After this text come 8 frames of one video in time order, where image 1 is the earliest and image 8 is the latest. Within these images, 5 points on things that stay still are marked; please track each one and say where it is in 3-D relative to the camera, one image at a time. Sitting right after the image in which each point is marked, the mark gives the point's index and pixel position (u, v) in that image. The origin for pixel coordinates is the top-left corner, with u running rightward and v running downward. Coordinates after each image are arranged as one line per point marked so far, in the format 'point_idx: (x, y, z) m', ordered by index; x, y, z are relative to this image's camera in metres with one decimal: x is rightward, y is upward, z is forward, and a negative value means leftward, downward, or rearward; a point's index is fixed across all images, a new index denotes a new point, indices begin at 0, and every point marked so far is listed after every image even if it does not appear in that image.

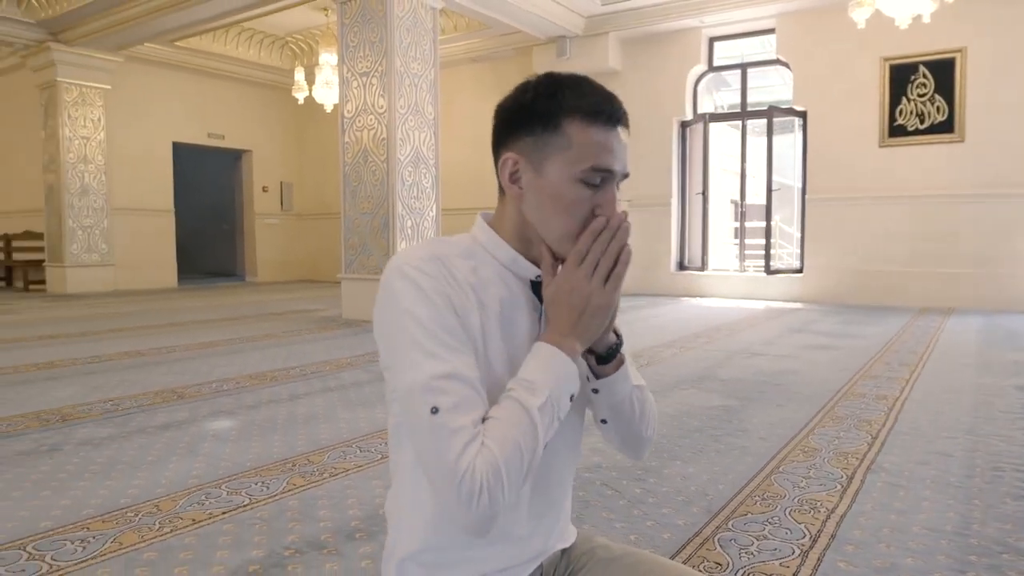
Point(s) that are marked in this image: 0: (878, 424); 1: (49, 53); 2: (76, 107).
0: (+1.3, -0.5, +2.6) m
1: (-5.5, +2.8, +8.7) m
2: (-5.3, +2.2, +8.9) m
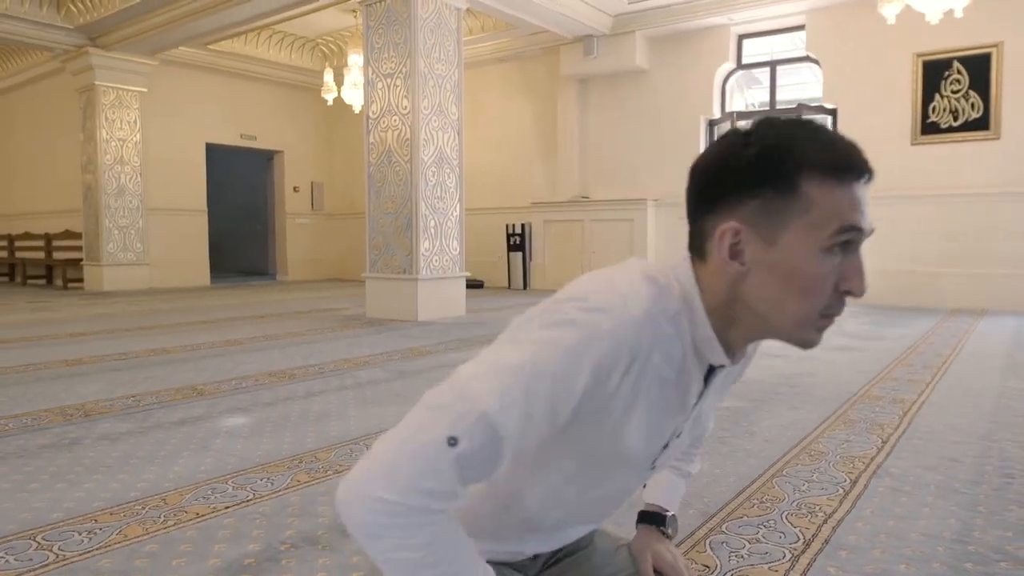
0: (+1.3, -0.5, +2.6) m
1: (-5.1, +2.8, +8.9) m
2: (-5.0, +2.2, +9.2) m
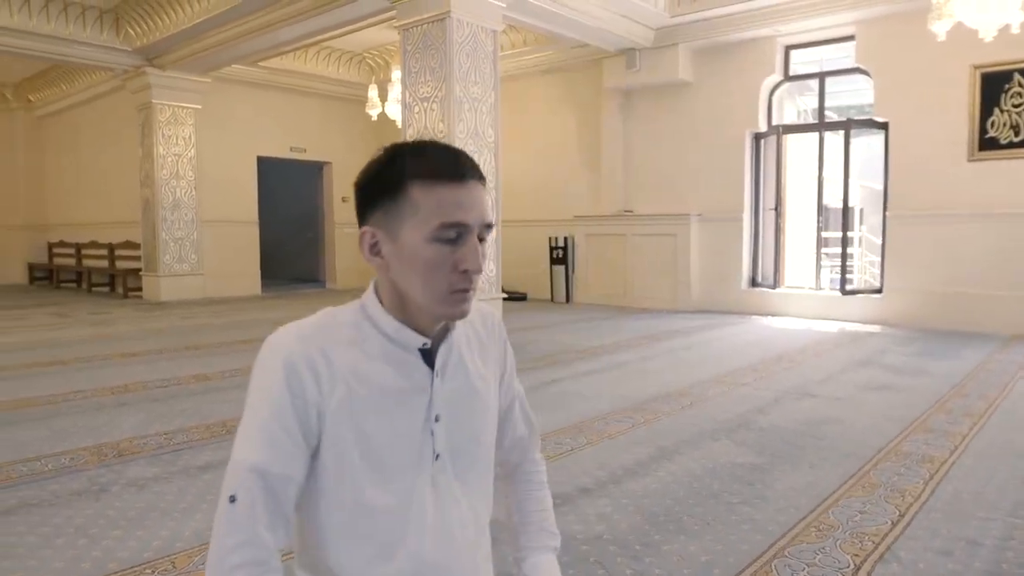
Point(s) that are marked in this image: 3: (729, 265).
0: (+1.3, -0.7, +2.5) m
1: (-4.6, +2.7, +9.3) m
2: (-4.4, +2.1, +9.5) m
3: (+2.4, +0.3, +8.2) m
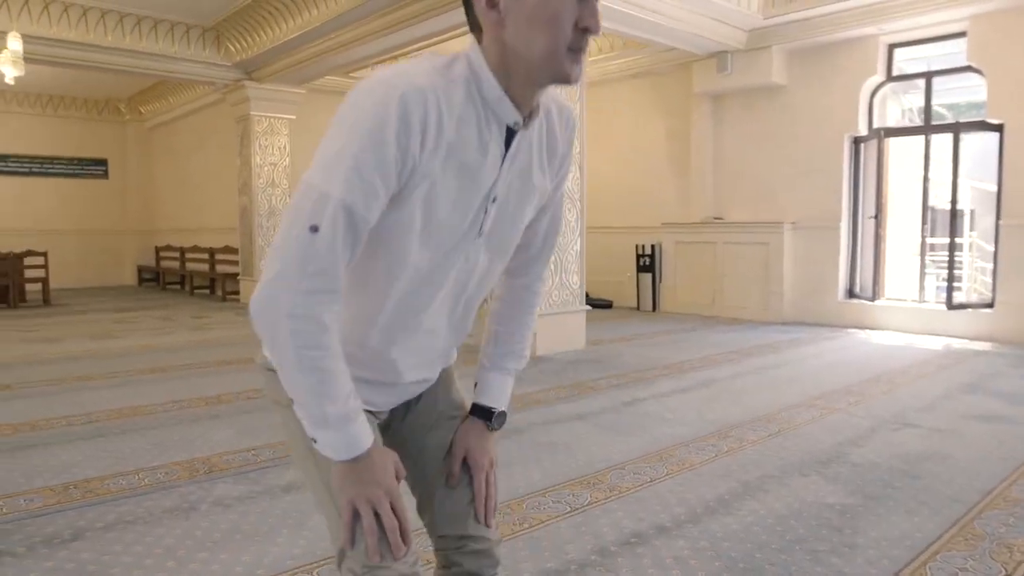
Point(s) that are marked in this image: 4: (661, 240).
0: (+1.6, -0.8, +2.3) m
1: (-3.5, +2.6, +9.7) m
2: (-3.3, +2.1, +9.9) m
3: (+3.3, +0.1, +7.9) m
4: (+1.9, +0.6, +9.2) m
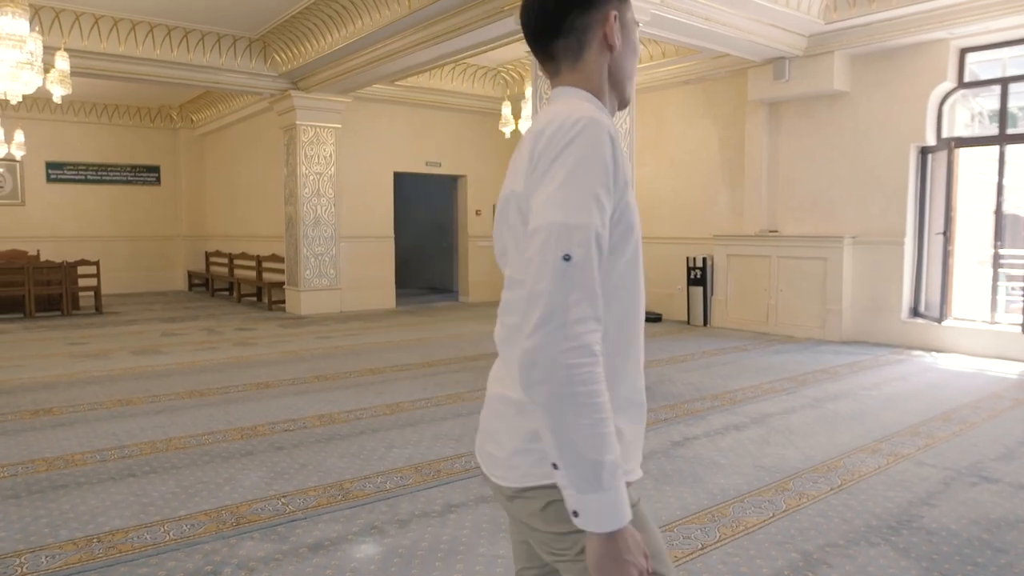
0: (+1.7, -1.0, +2.0) m
1: (-2.9, +2.5, +9.7) m
2: (-2.7, +1.9, +9.9) m
3: (+3.8, 0.0, +7.4) m
4: (+2.4, +0.4, +8.8) m
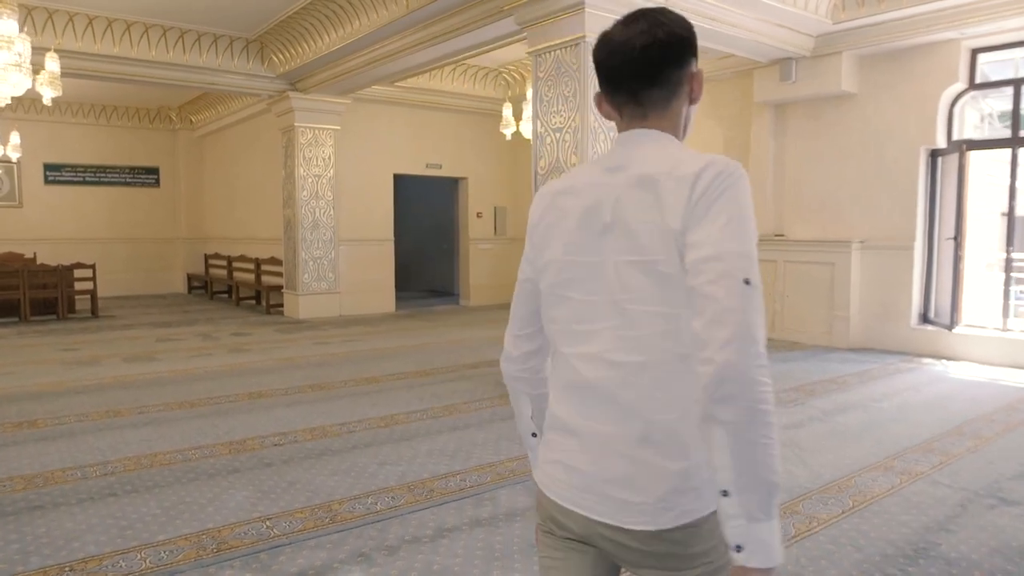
0: (+1.6, -1.1, +1.8) m
1: (-2.9, +2.4, +9.6) m
2: (-2.7, +1.9, +9.8) m
3: (+3.8, -0.1, +7.3) m
4: (+2.4, +0.4, +8.7) m
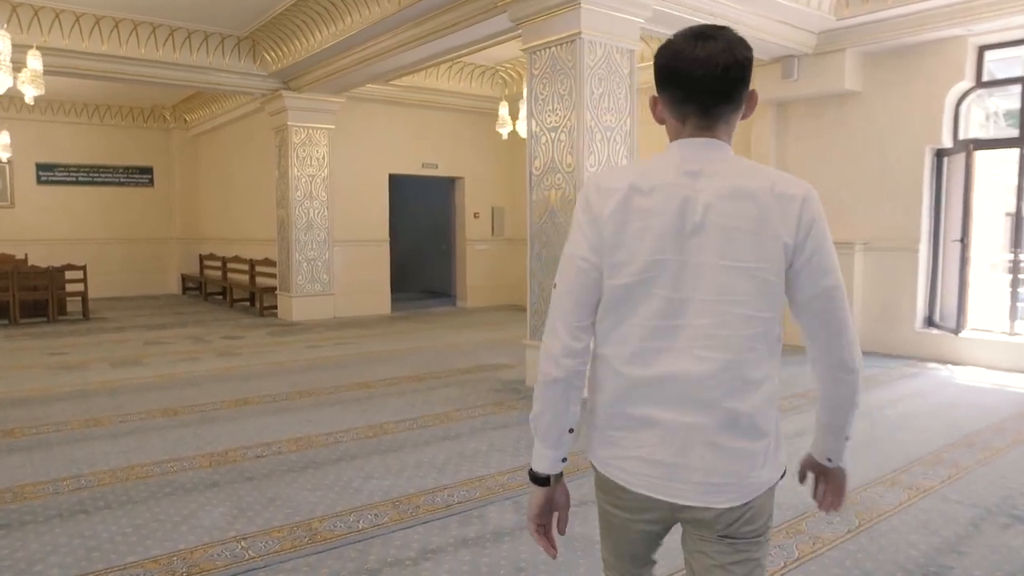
0: (+1.6, -1.1, +1.7) m
1: (-2.9, +2.4, +9.4) m
2: (-2.7, +1.8, +9.6) m
3: (+3.8, -0.1, +7.1) m
4: (+2.4, +0.4, +8.5) m
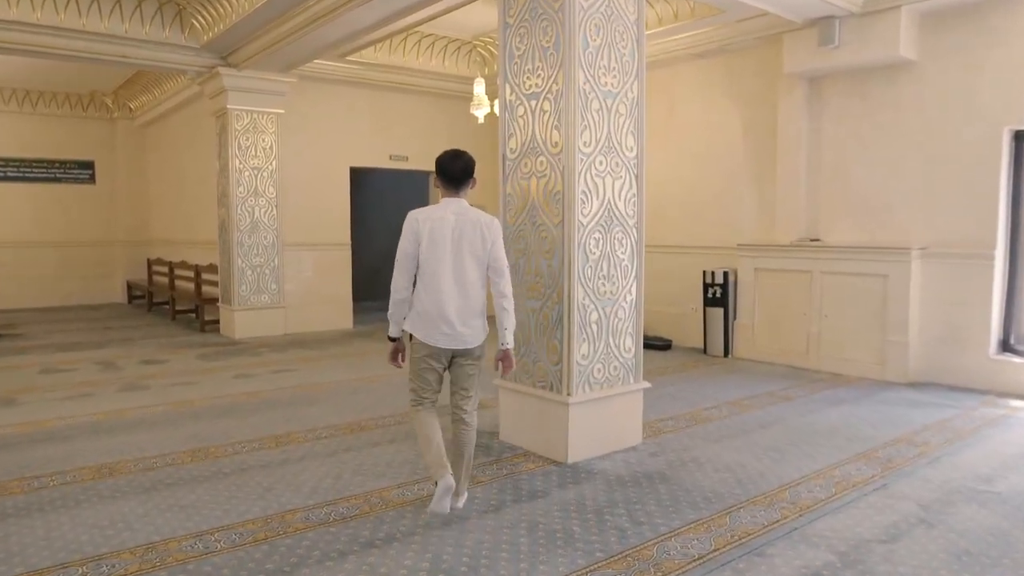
0: (+1.5, -1.2, +0.3) m
1: (-3.2, +2.3, +8.0) m
2: (-2.9, +1.7, +8.2) m
3: (+3.6, -0.2, +5.7) m
4: (+2.2, +0.2, +7.1) m
